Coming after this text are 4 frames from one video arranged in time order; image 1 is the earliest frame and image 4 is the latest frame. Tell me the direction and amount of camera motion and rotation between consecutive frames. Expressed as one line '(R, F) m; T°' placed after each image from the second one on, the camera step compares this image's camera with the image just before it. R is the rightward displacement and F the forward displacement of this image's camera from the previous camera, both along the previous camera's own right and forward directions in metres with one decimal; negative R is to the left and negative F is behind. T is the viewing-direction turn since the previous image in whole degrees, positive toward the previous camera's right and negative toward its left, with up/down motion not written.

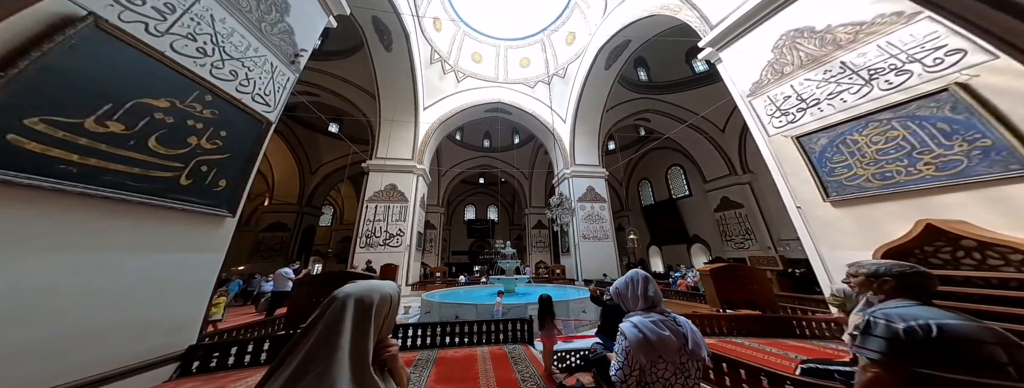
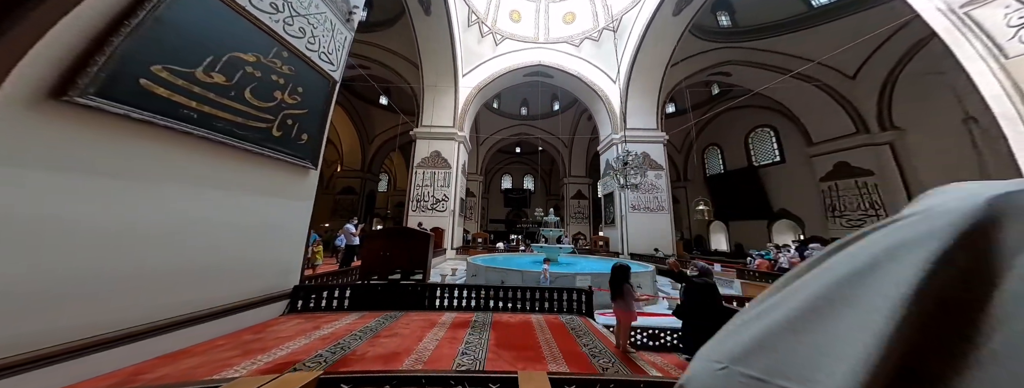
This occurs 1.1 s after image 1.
(-0.3, +0.2) m; -8°
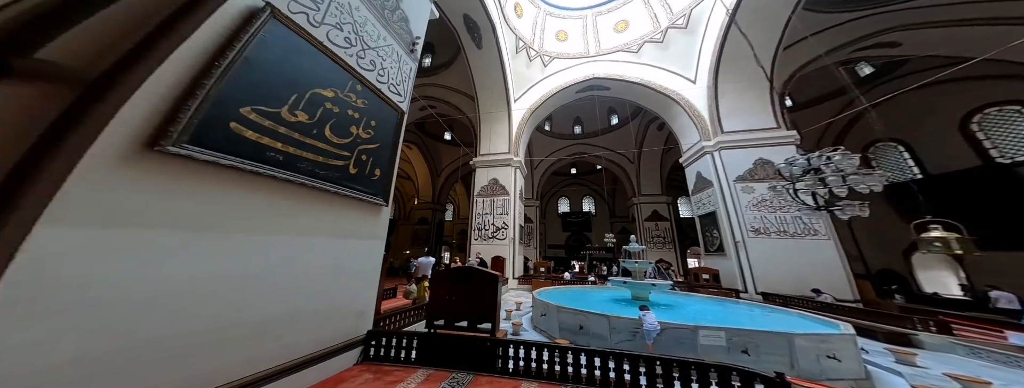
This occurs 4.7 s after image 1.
(-0.3, +0.6) m; -13°
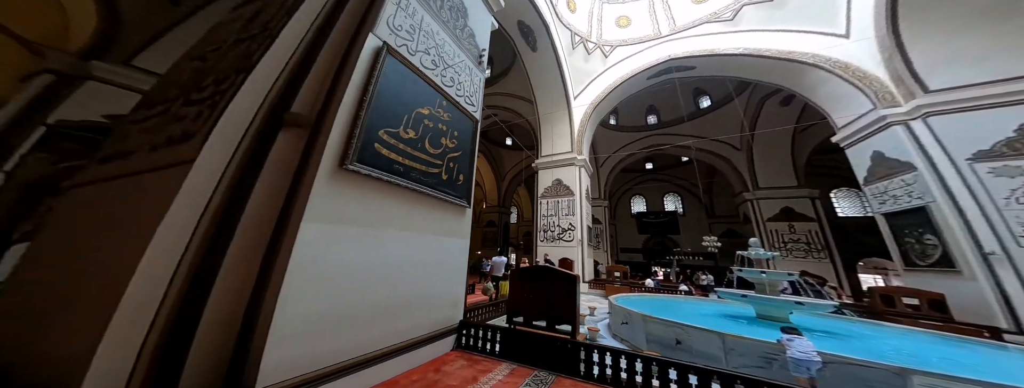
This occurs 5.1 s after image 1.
(-0.3, +0.1) m; -15°
